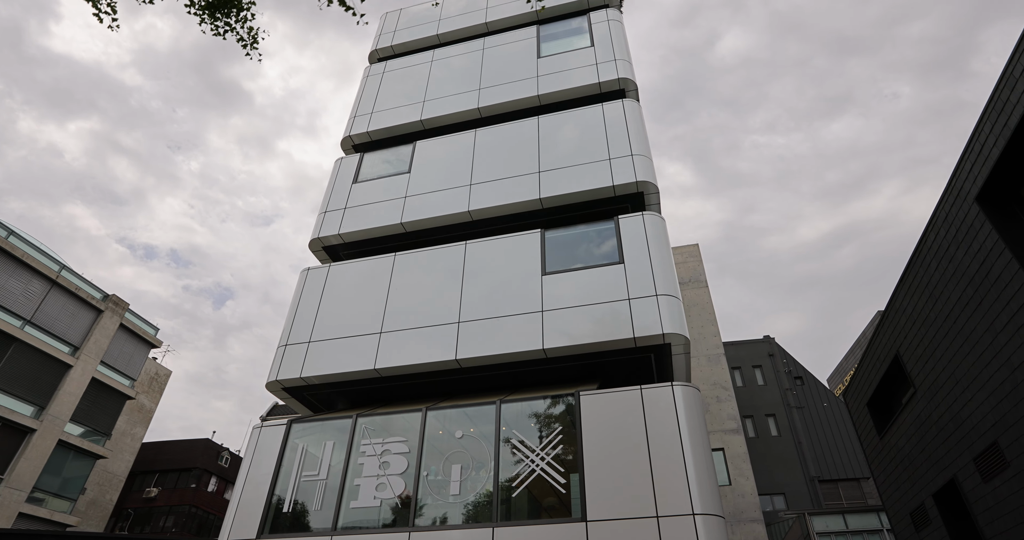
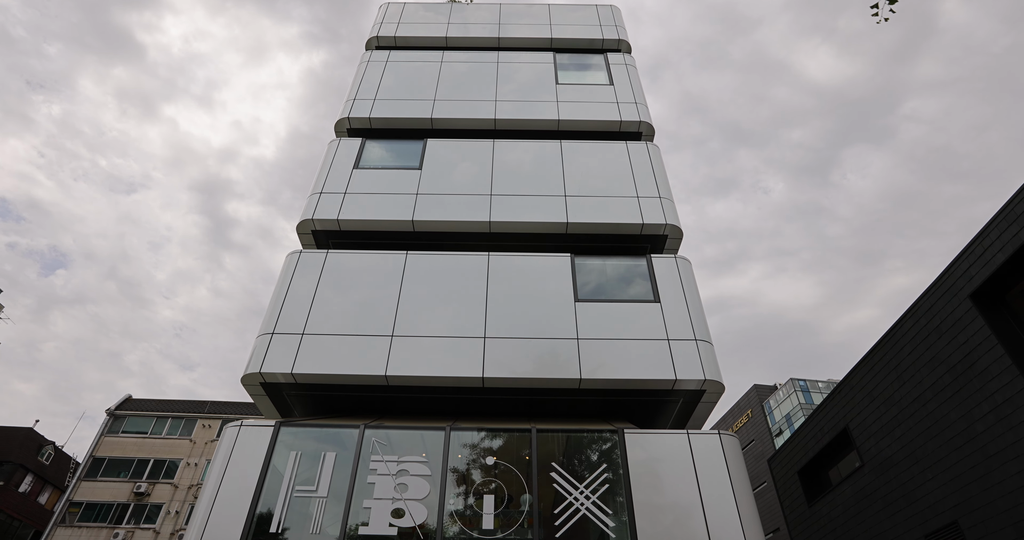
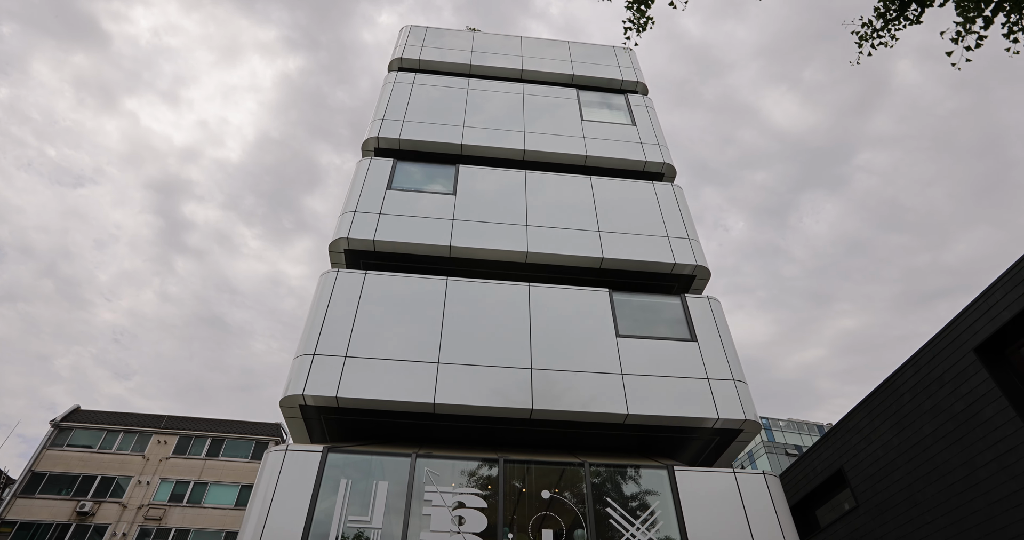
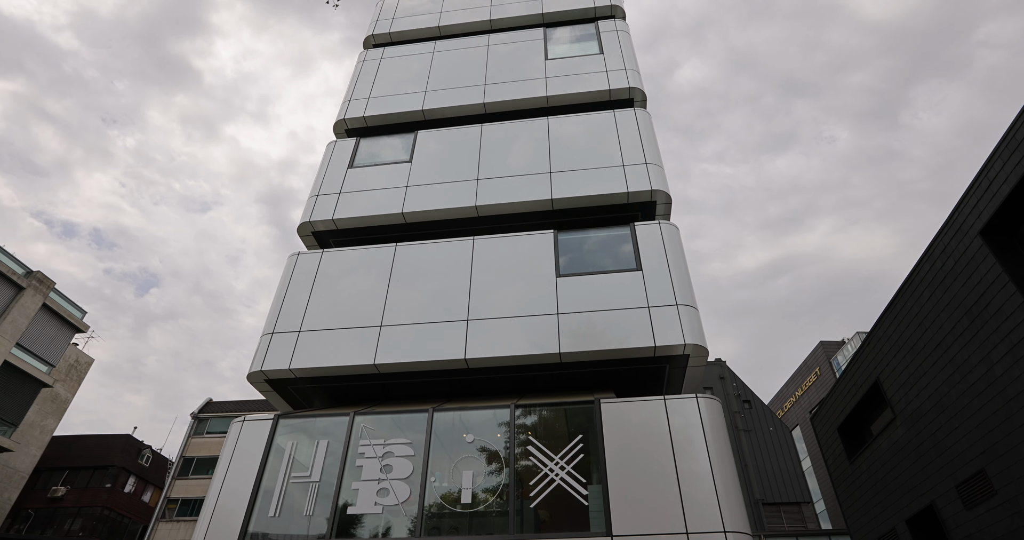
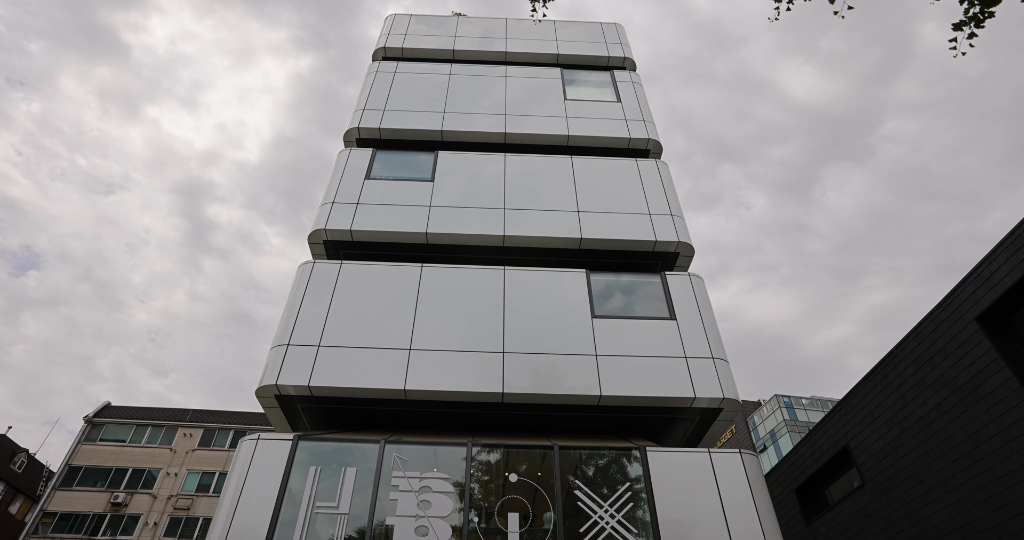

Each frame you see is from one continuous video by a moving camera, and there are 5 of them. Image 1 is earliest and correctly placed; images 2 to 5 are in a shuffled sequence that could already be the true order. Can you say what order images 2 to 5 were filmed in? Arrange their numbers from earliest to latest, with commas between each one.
4, 2, 5, 3
